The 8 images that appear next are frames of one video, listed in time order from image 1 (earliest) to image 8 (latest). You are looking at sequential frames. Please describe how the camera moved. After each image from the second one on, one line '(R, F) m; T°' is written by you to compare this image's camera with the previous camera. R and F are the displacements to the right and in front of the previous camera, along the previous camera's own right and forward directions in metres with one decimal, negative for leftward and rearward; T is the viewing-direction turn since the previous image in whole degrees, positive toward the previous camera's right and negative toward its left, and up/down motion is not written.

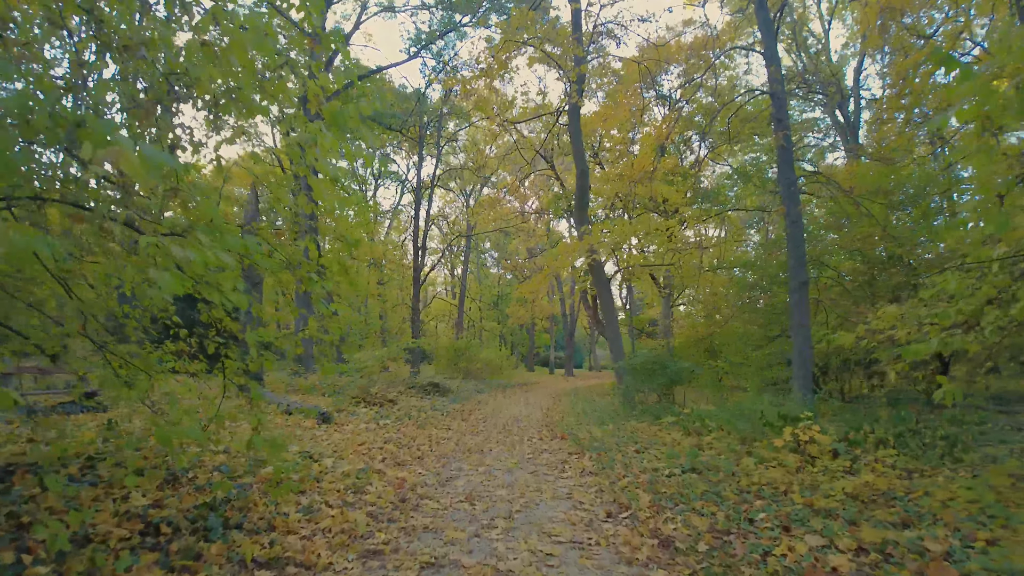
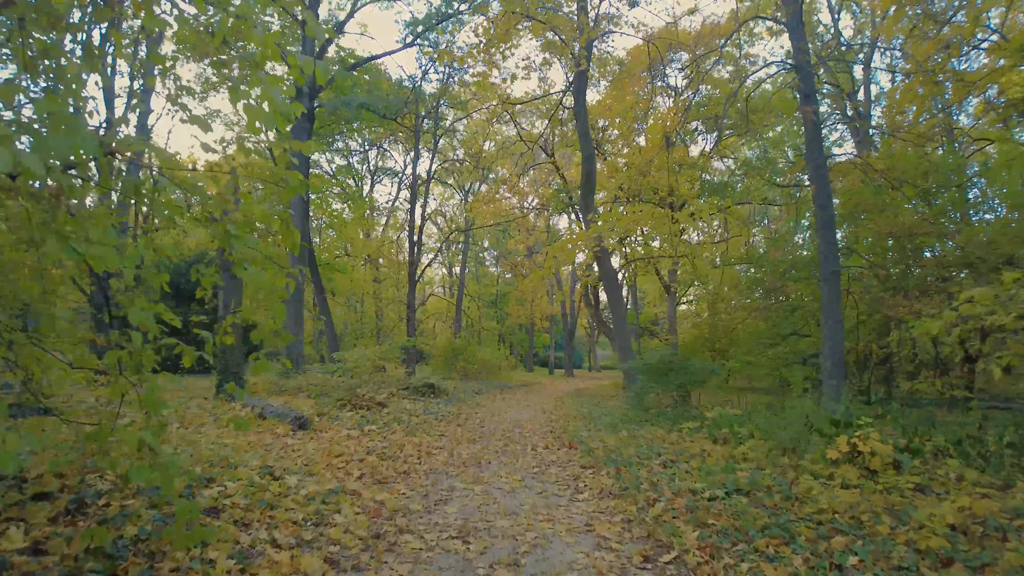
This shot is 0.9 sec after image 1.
(0.0, +0.6) m; 0°
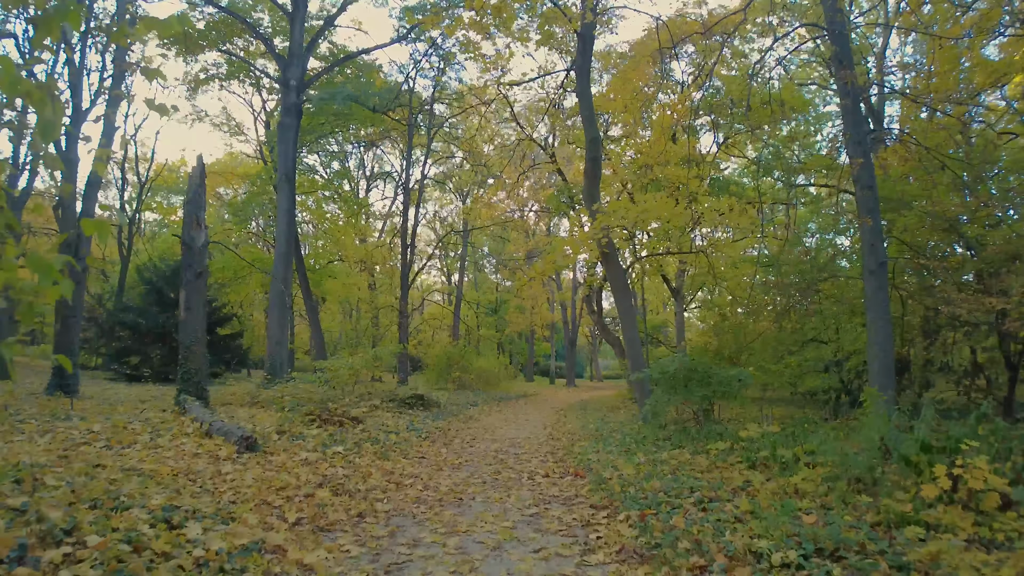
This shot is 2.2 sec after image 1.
(+0.1, +0.8) m; 0°
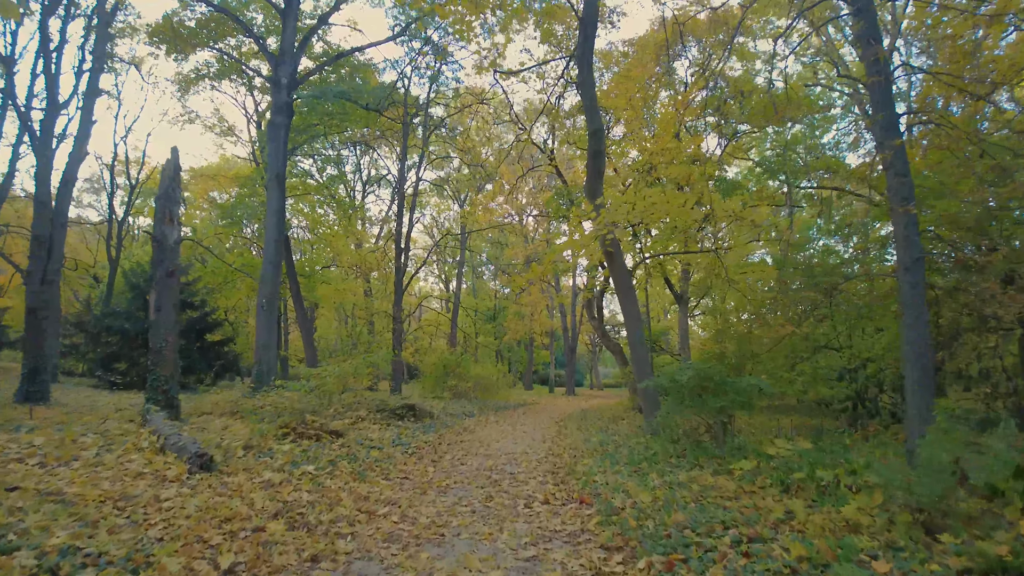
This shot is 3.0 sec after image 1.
(0.0, +0.5) m; 0°
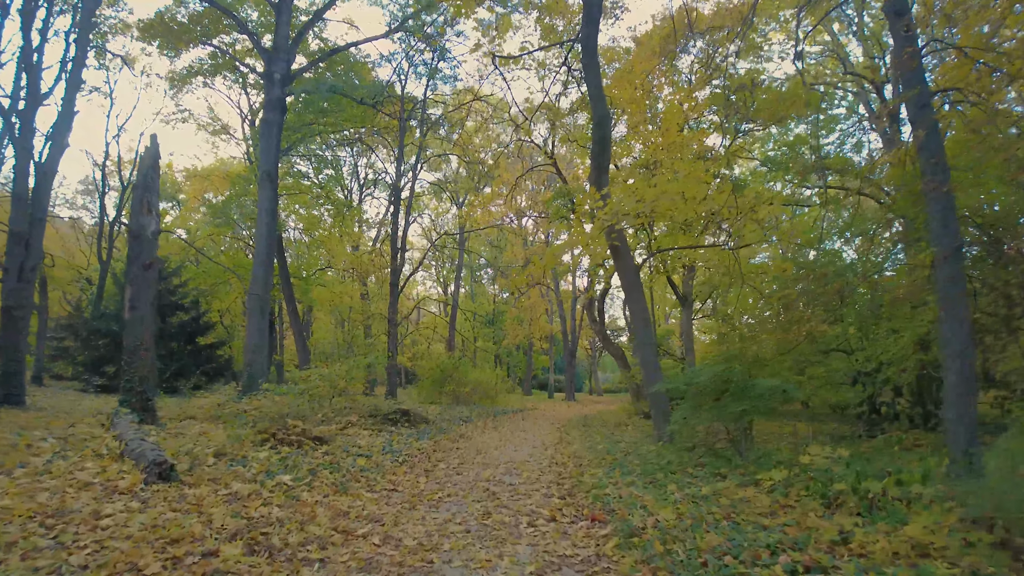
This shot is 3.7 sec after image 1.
(0.0, +0.4) m; 0°
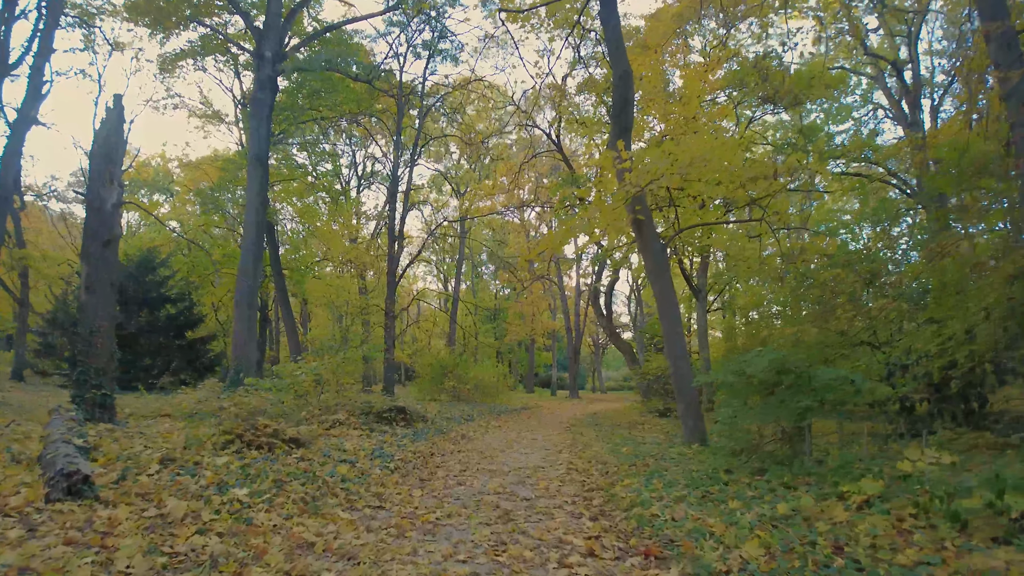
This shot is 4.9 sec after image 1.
(-0.1, +0.7) m; 0°
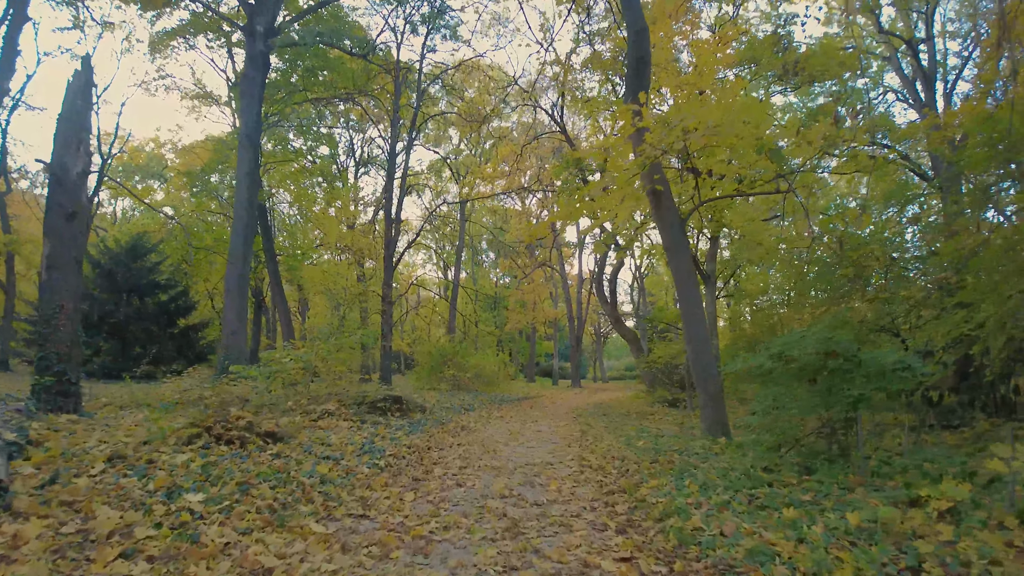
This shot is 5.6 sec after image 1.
(0.0, +0.4) m; 0°
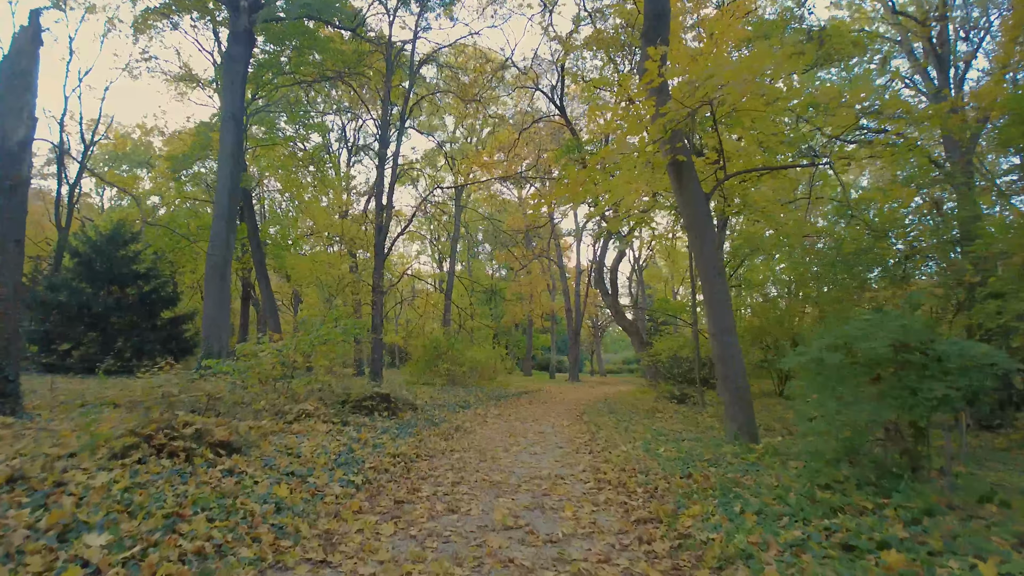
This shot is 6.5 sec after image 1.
(0.0, +0.5) m; 0°
